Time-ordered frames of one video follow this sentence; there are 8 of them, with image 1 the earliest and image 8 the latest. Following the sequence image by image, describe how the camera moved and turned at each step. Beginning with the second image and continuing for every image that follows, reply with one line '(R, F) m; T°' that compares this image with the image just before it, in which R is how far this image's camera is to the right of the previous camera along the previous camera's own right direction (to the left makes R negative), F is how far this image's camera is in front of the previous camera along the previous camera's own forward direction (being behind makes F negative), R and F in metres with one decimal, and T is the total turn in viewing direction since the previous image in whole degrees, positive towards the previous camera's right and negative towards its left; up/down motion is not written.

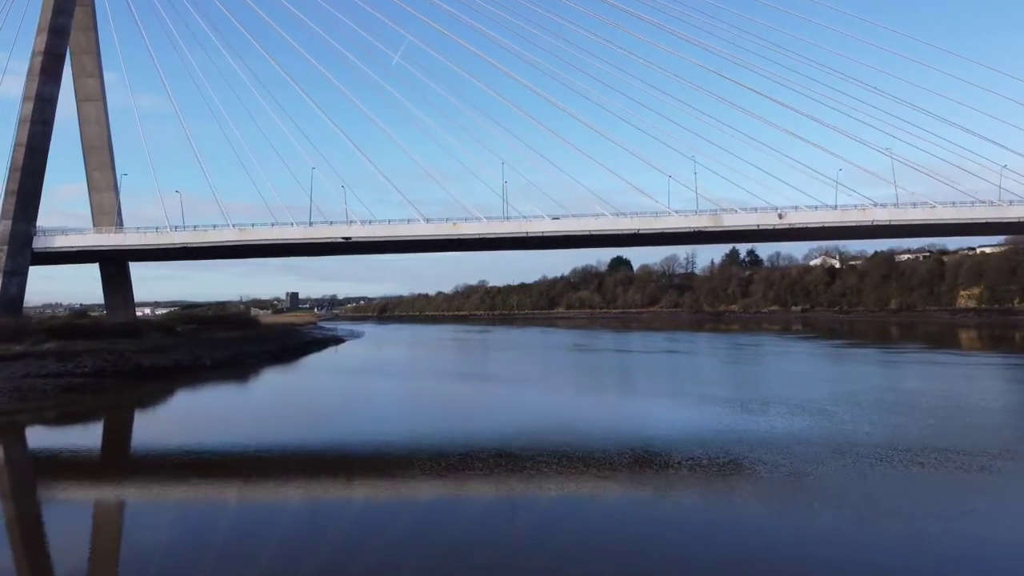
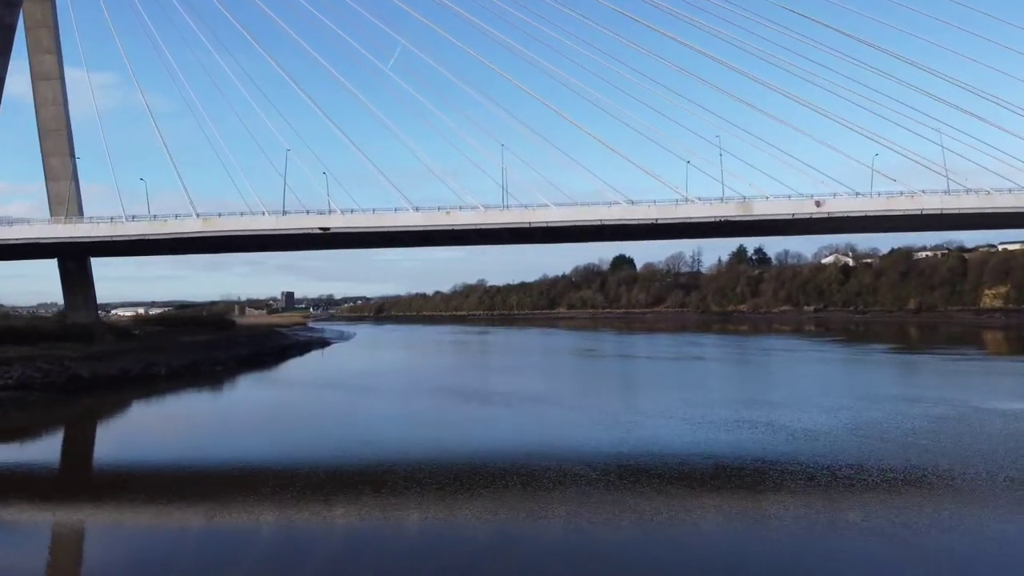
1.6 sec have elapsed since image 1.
(0.0, +2.6) m; 0°
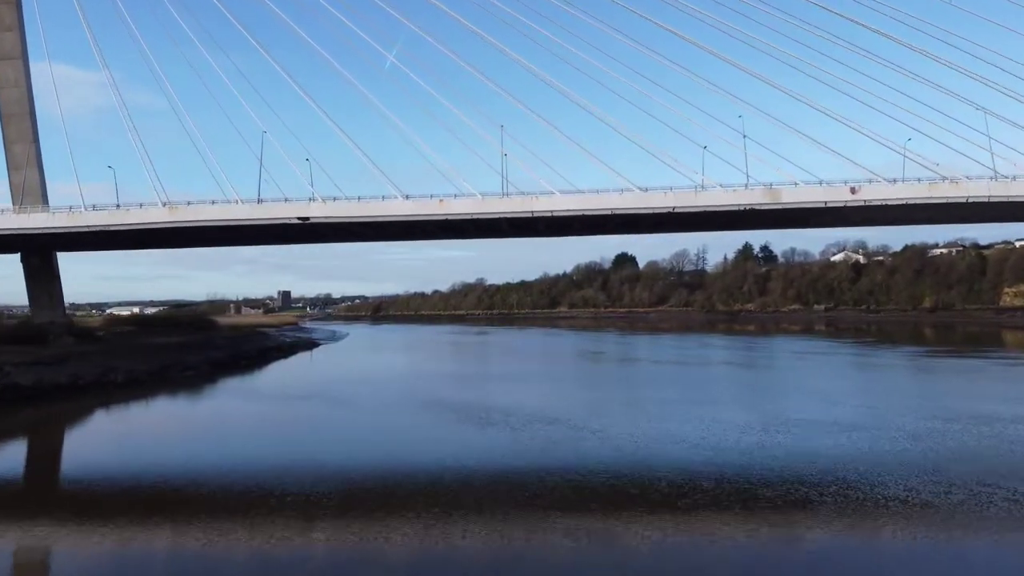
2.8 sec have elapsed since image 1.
(0.0, +1.9) m; 0°
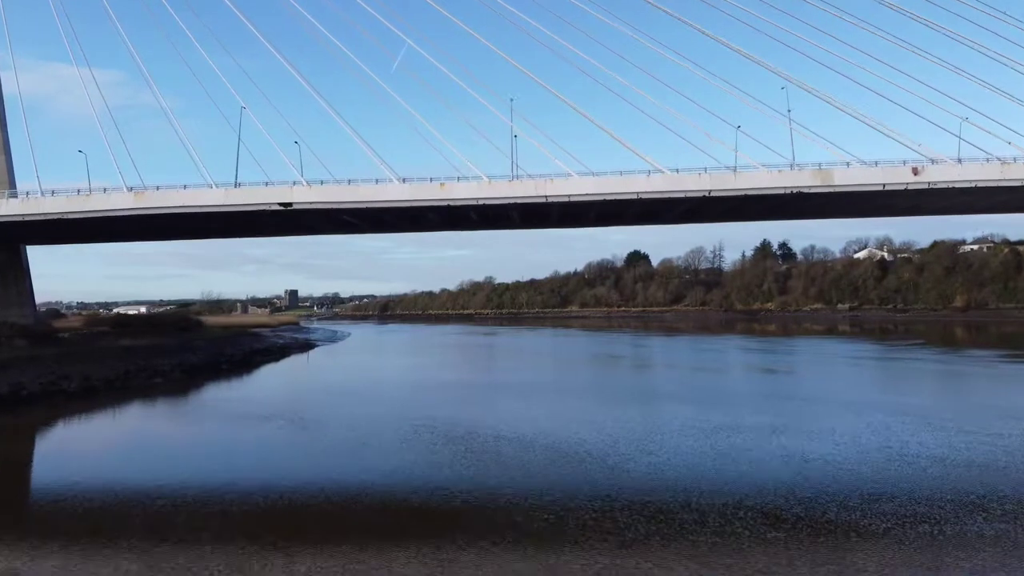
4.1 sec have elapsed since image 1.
(0.0, +2.1) m; -1°
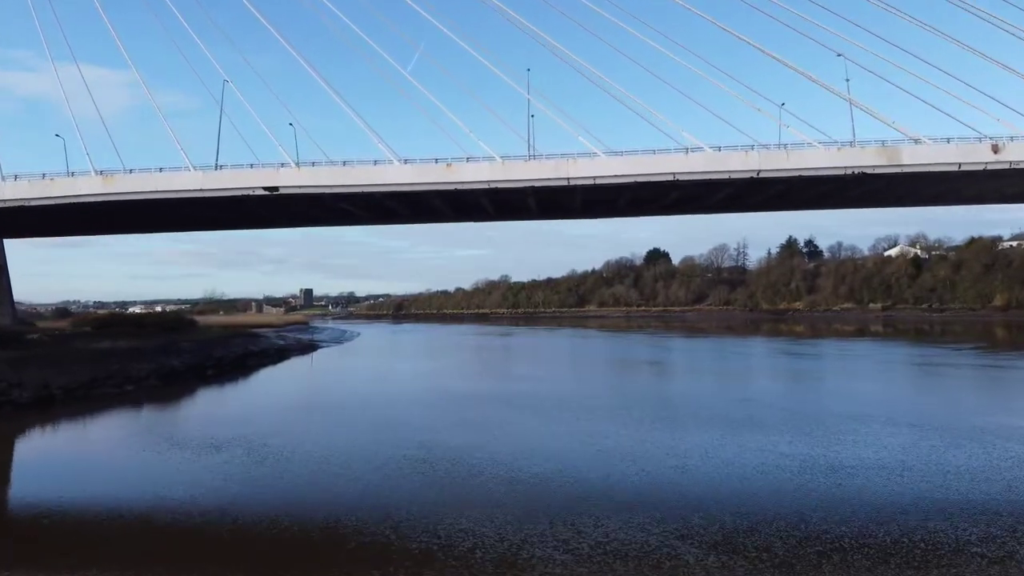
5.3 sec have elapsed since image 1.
(0.0, +1.9) m; -1°
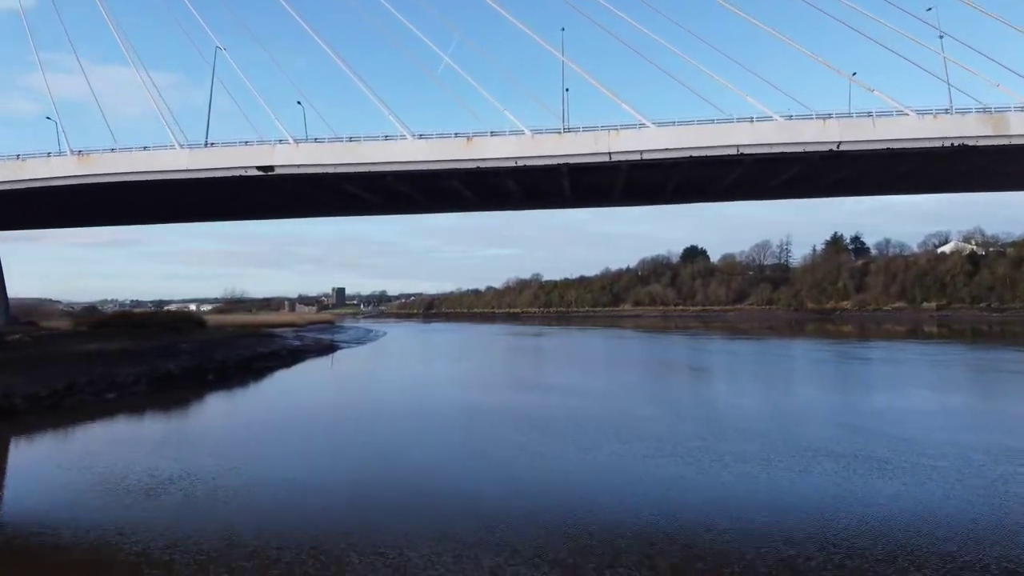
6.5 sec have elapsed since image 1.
(0.0, +1.9) m; -2°
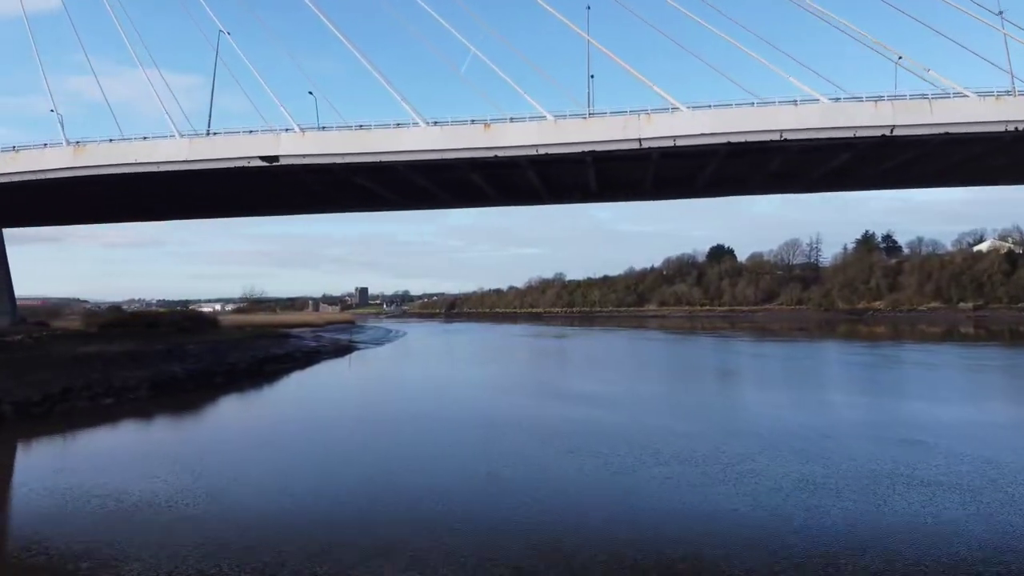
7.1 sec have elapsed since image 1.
(0.0, +0.8) m; -2°
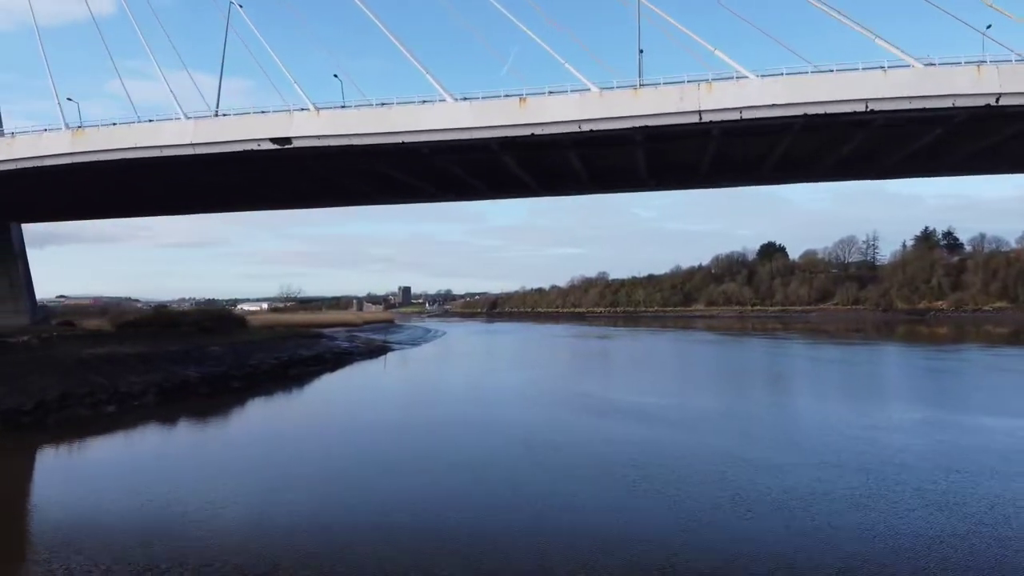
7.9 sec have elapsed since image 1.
(+0.1, +1.2) m; -3°
